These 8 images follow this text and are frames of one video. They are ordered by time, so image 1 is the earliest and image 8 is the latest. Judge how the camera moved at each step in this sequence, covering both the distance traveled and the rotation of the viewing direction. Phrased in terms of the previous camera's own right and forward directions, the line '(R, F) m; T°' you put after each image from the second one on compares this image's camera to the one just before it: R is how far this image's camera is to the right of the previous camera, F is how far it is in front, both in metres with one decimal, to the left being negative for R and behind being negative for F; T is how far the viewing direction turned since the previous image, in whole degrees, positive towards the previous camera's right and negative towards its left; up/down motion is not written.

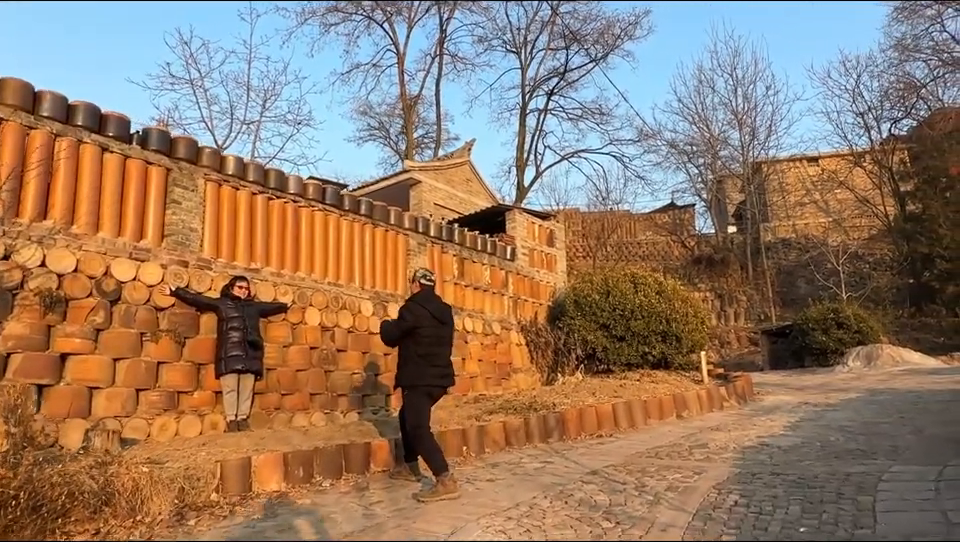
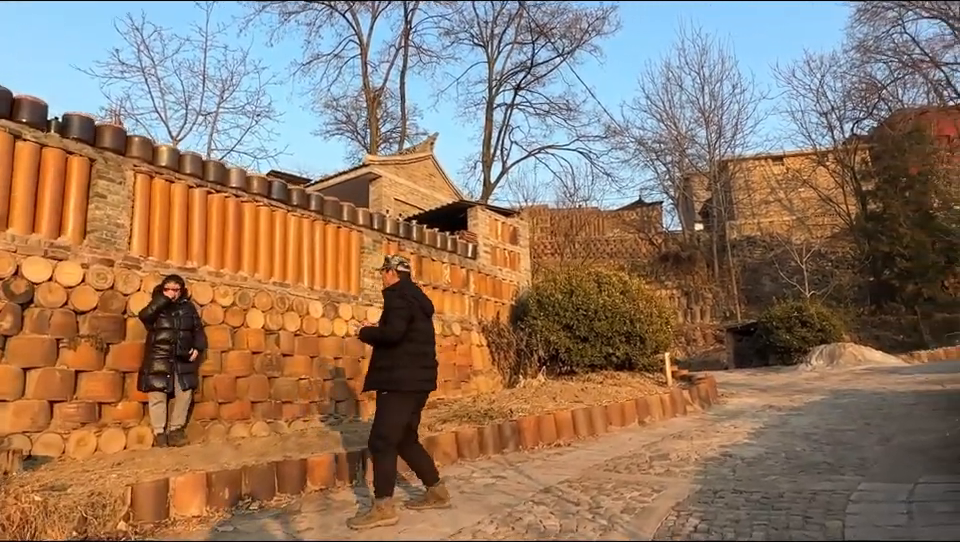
(+0.2, +0.4) m; +3°
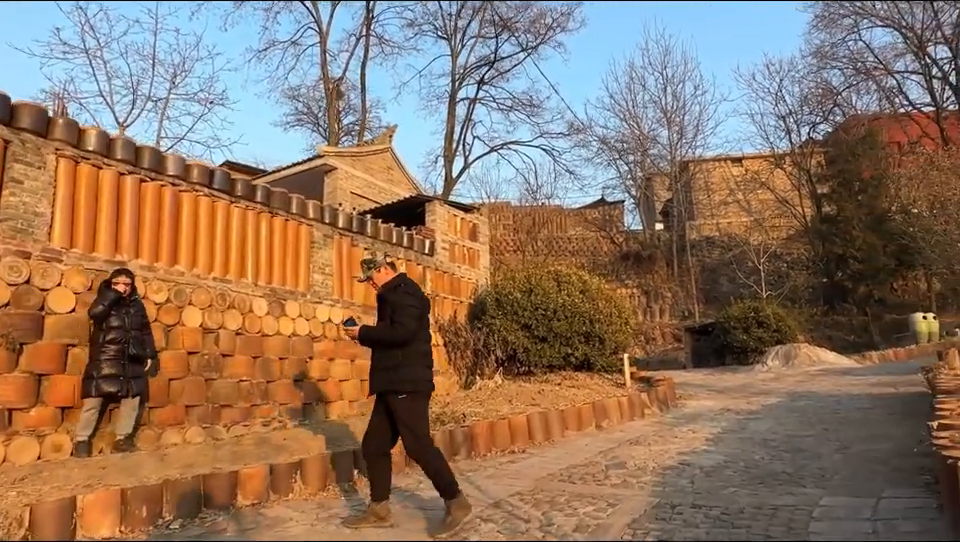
(+0.1, +0.4) m; +3°
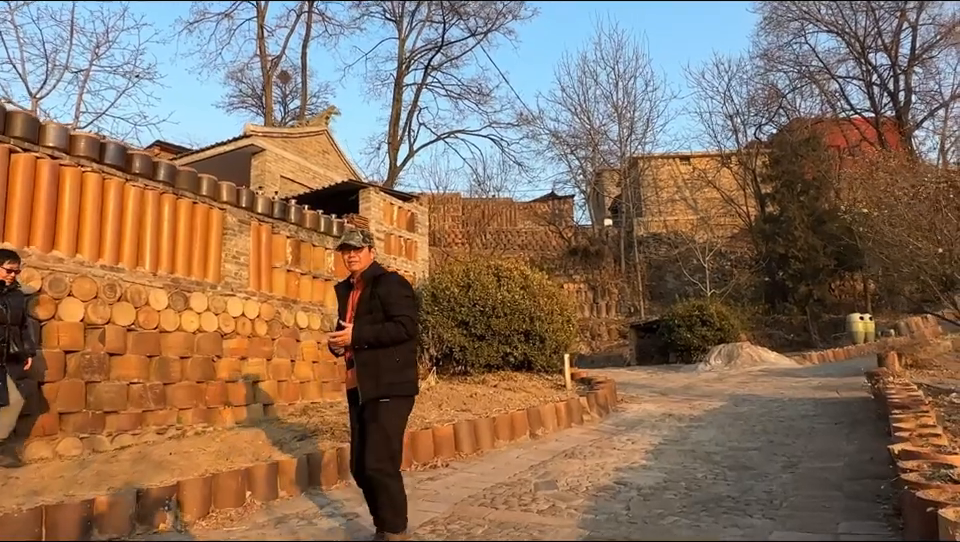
(+0.3, +0.7) m; +4°
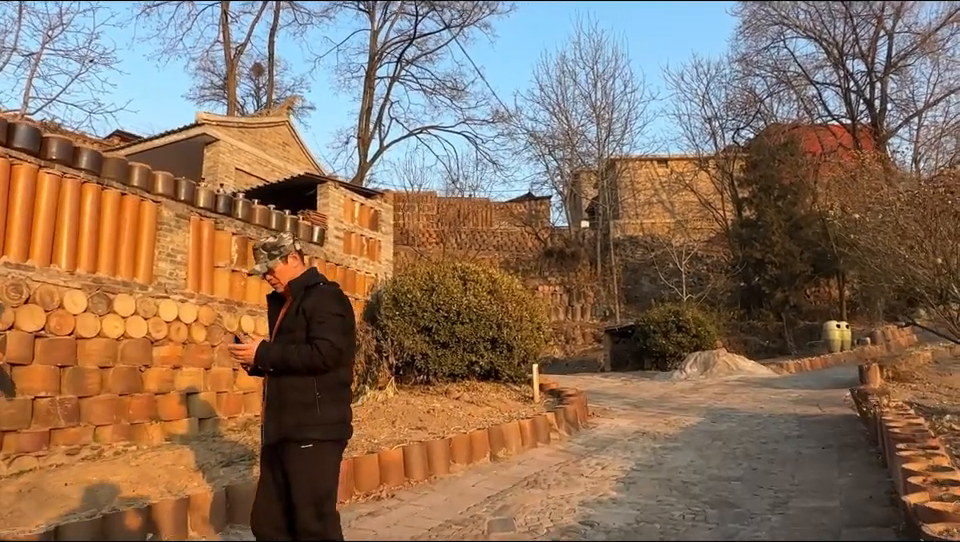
(+0.2, +0.7) m; +2°
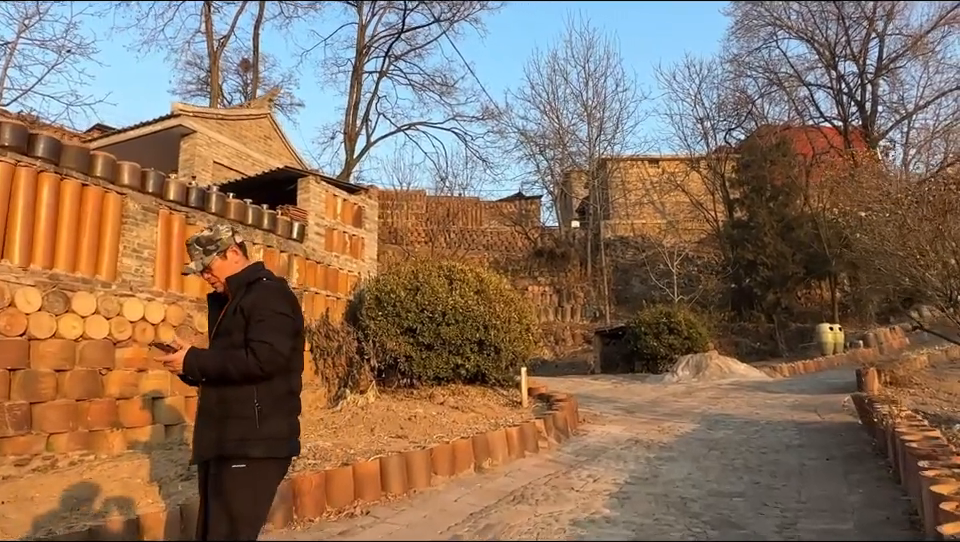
(+0.1, +0.4) m; +1°
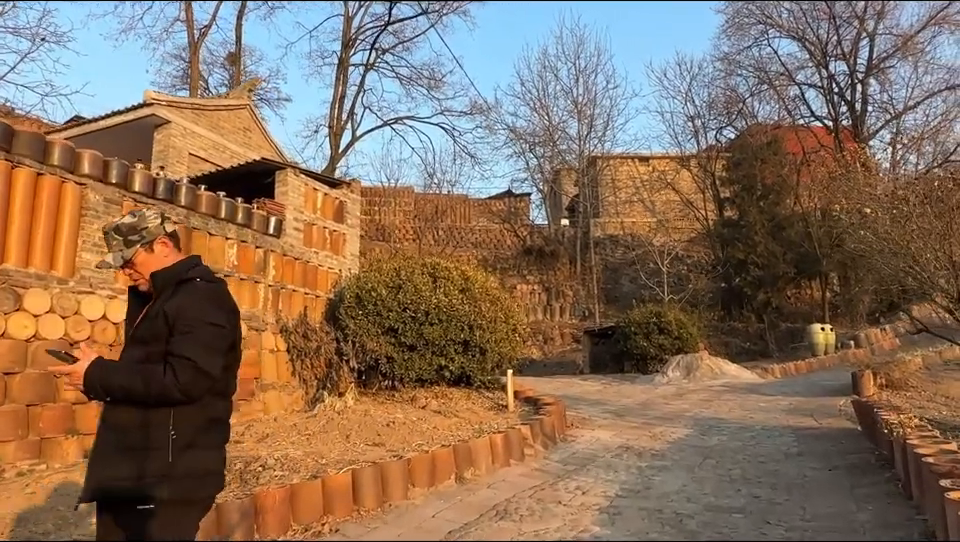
(+0.1, +0.4) m; +1°
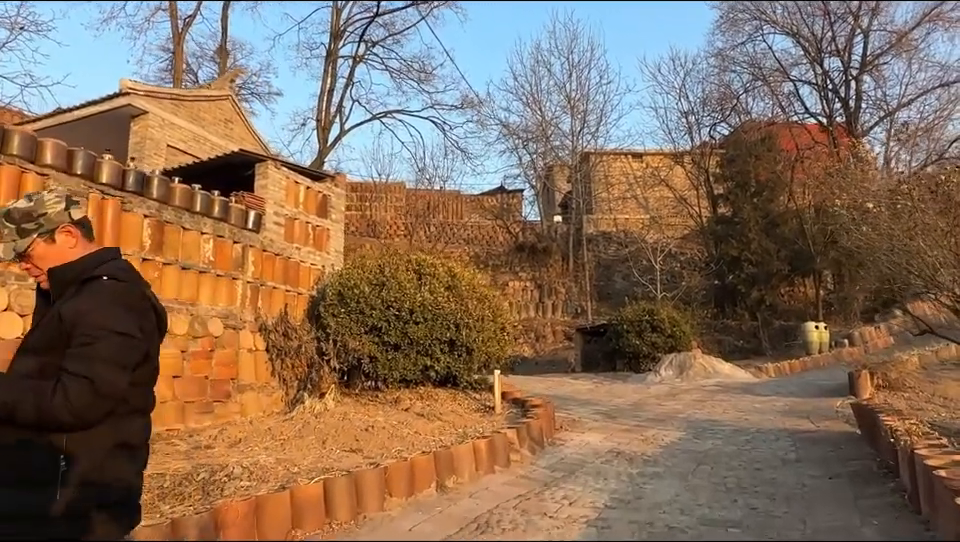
(+0.1, +0.3) m; +1°
